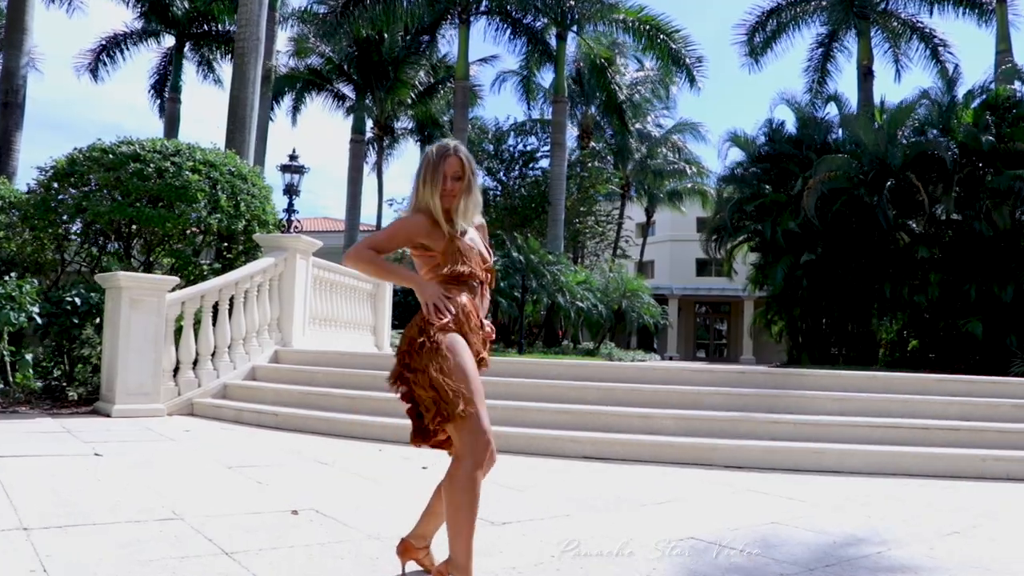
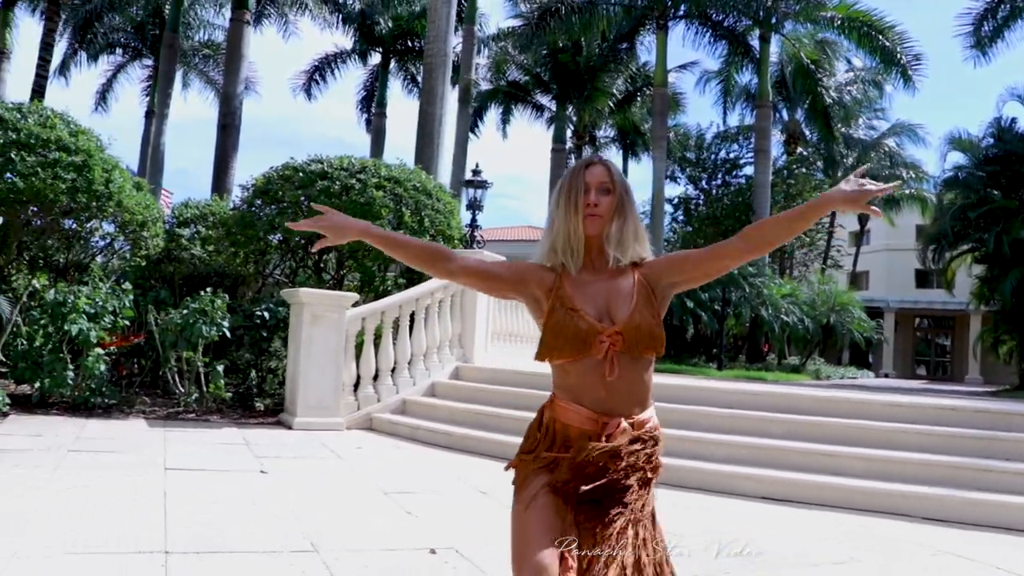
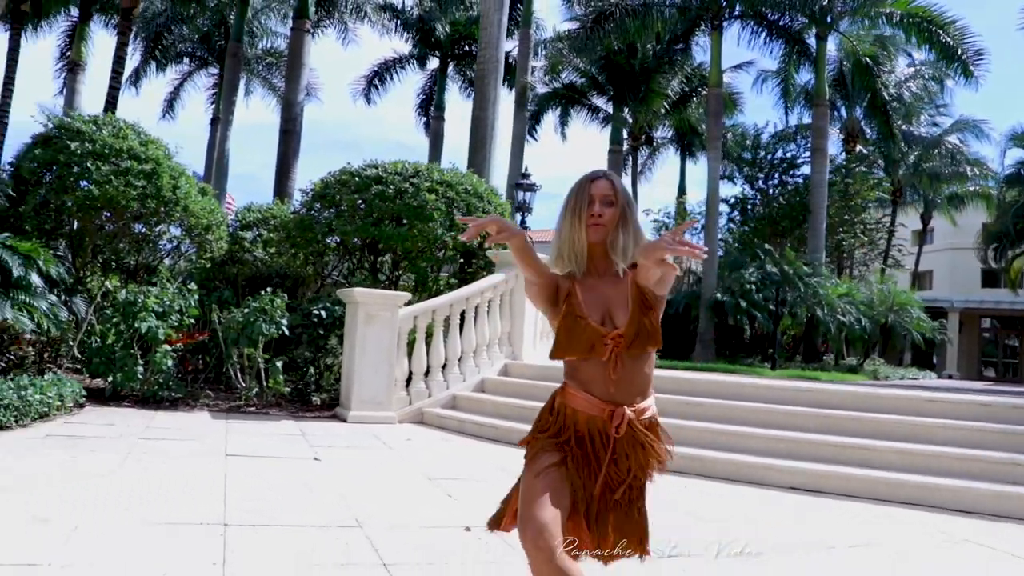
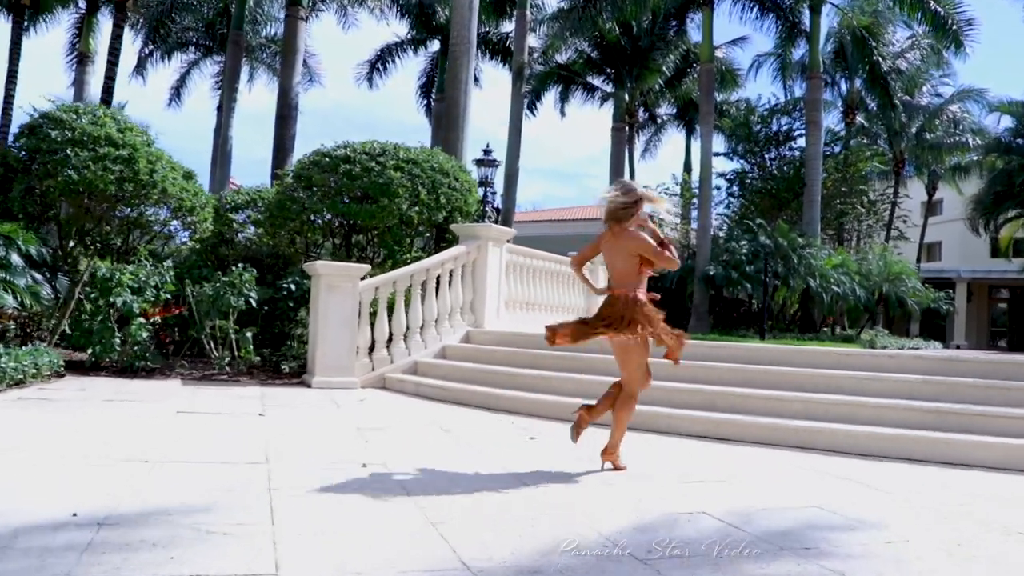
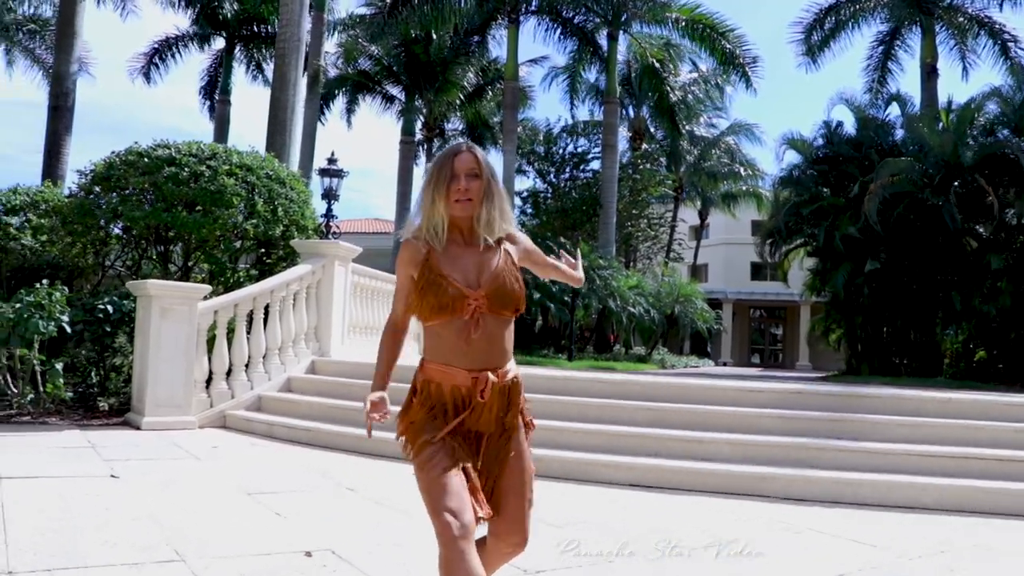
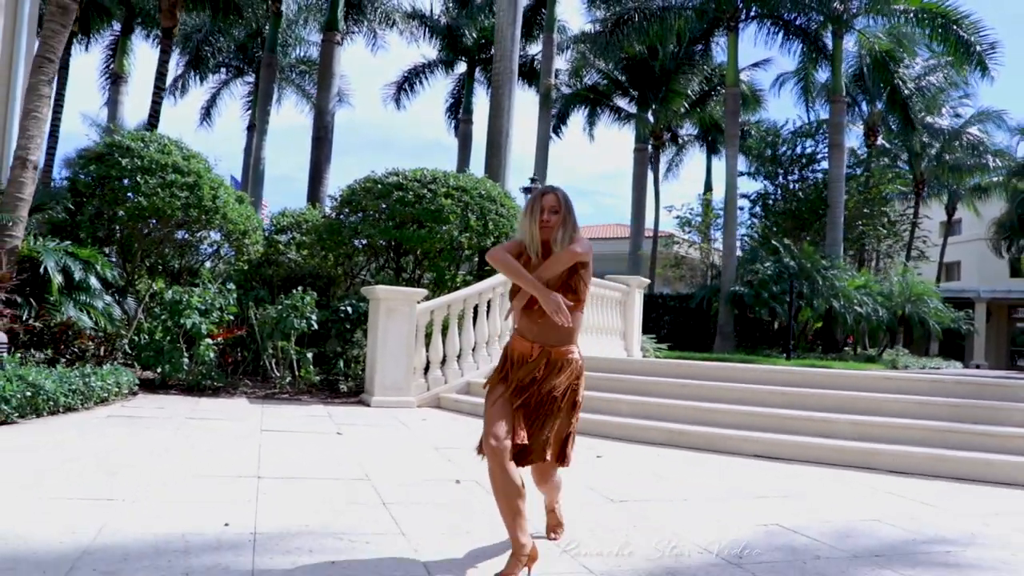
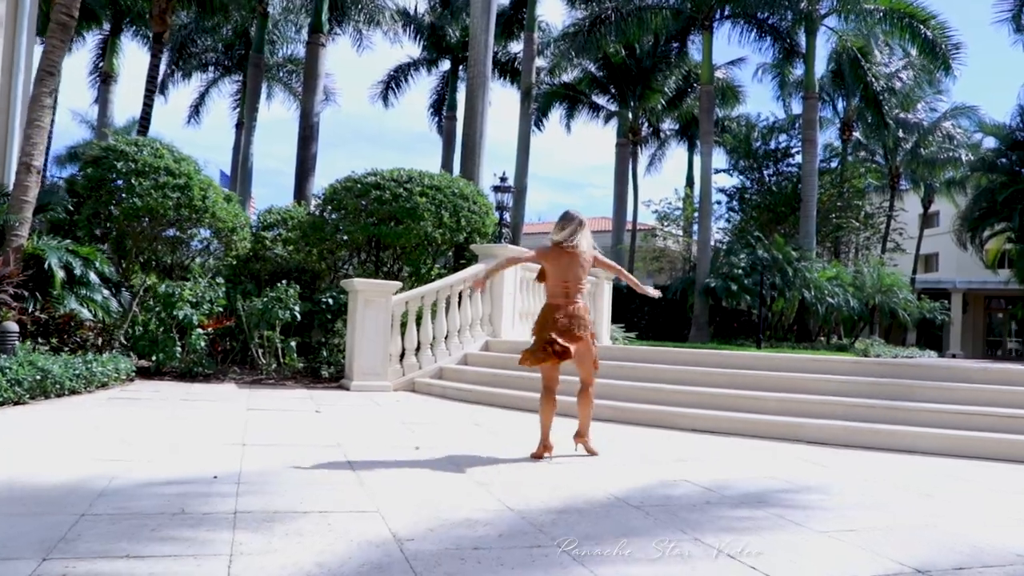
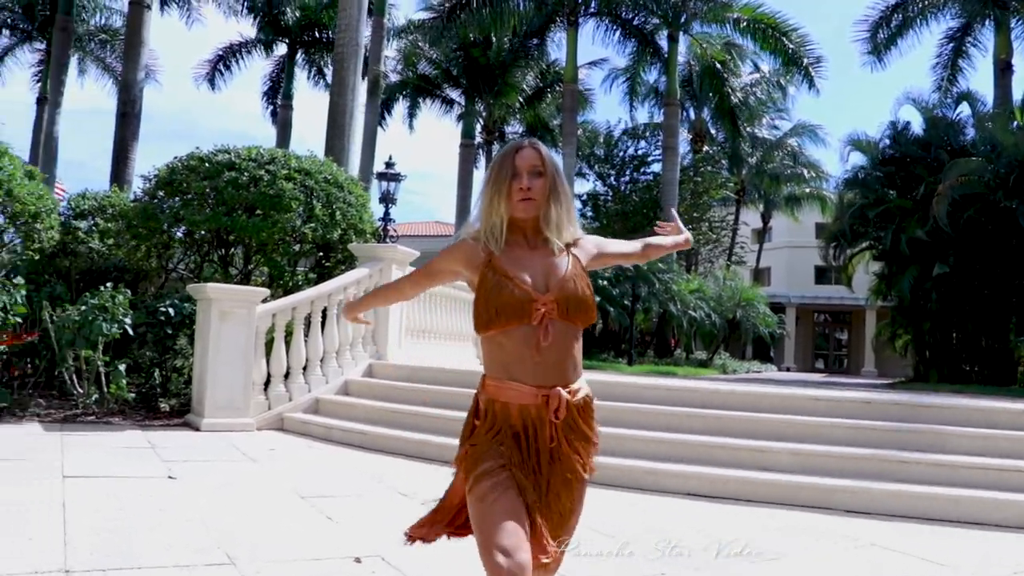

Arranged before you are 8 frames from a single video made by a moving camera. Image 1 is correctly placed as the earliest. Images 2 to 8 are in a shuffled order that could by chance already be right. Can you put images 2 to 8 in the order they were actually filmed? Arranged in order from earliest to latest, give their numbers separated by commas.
5, 8, 2, 3, 6, 7, 4
